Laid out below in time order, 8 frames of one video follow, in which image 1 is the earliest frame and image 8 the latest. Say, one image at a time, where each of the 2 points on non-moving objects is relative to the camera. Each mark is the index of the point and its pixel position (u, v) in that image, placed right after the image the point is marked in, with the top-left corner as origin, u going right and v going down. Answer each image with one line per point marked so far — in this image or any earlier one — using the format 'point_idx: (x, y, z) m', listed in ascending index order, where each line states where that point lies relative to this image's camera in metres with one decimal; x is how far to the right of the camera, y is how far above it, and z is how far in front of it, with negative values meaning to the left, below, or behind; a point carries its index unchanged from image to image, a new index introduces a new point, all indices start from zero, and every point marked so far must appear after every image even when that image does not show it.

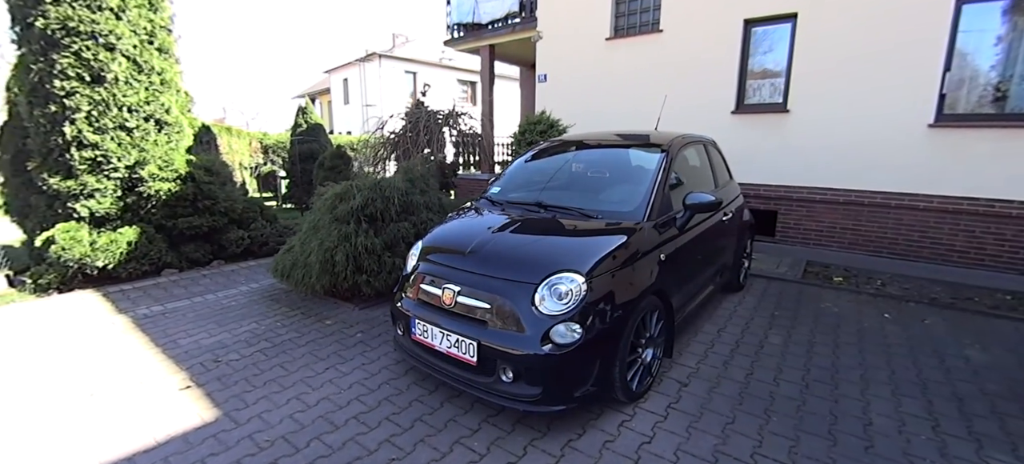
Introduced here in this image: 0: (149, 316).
0: (-3.5, -0.8, +4.3) m
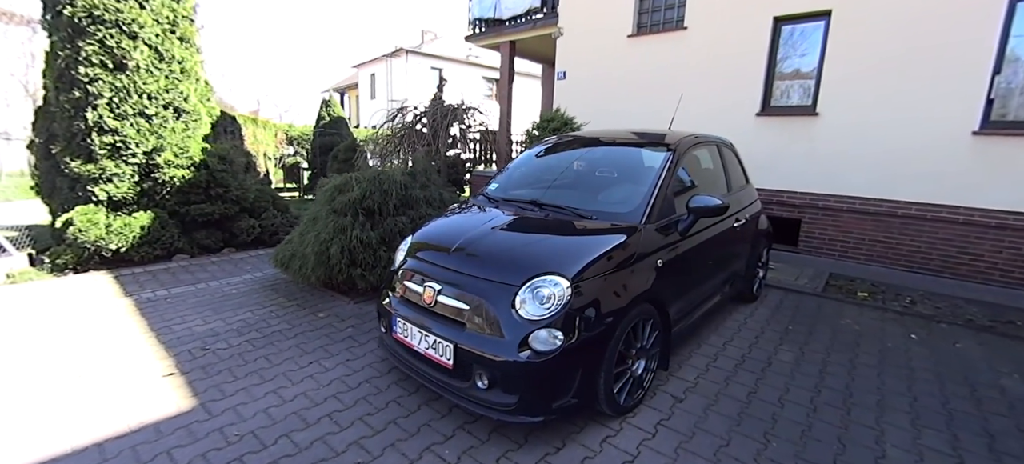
0: (-3.5, -0.6, +4.4) m
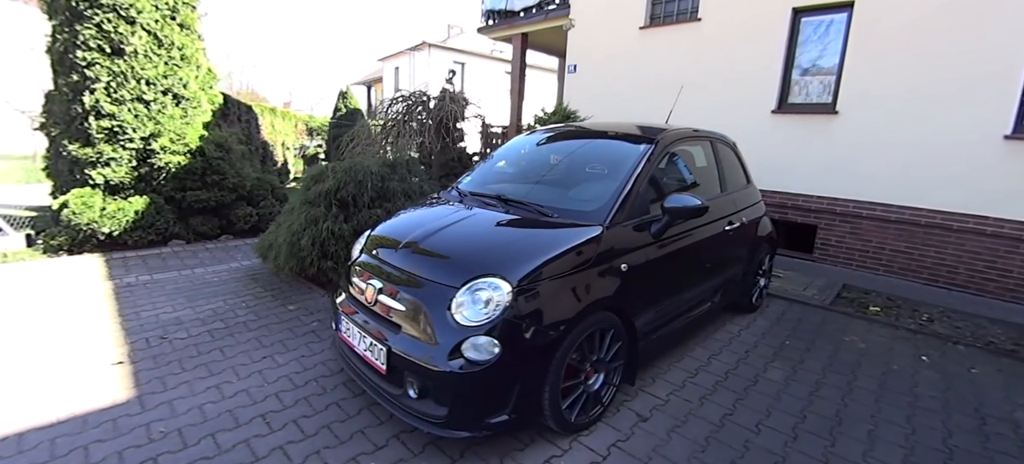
0: (-3.7, -0.5, +4.4) m
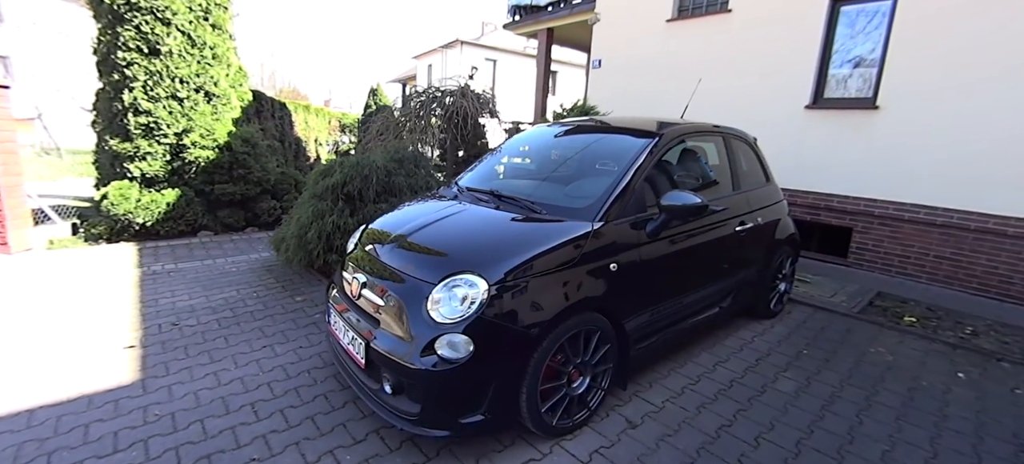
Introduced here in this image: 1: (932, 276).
0: (-3.6, -0.4, +4.6) m
1: (+4.6, -0.5, +5.0) m
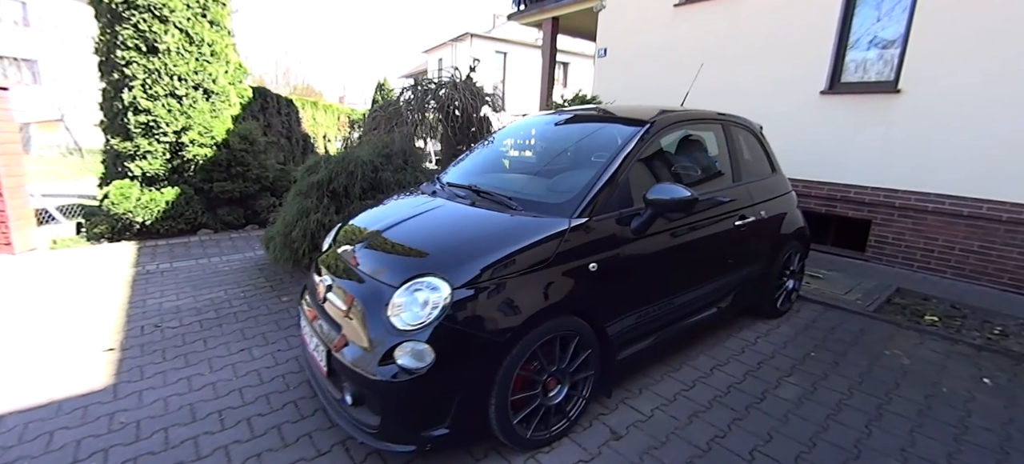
0: (-3.7, -0.4, +4.6) m
1: (+4.6, -0.4, +4.6) m
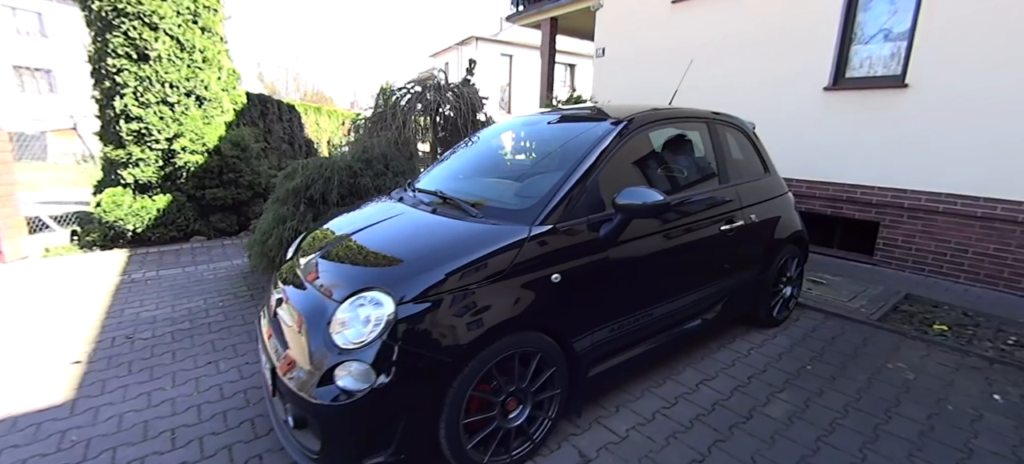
0: (-3.8, -0.5, +4.5) m
1: (+4.5, -0.4, +4.4) m
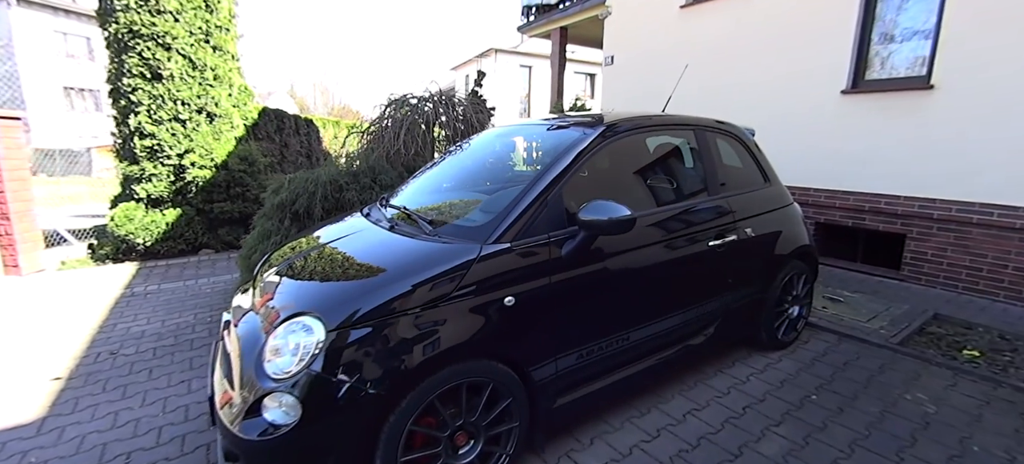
0: (-3.8, -0.6, +4.6) m
1: (+4.4, -0.5, +4.0) m
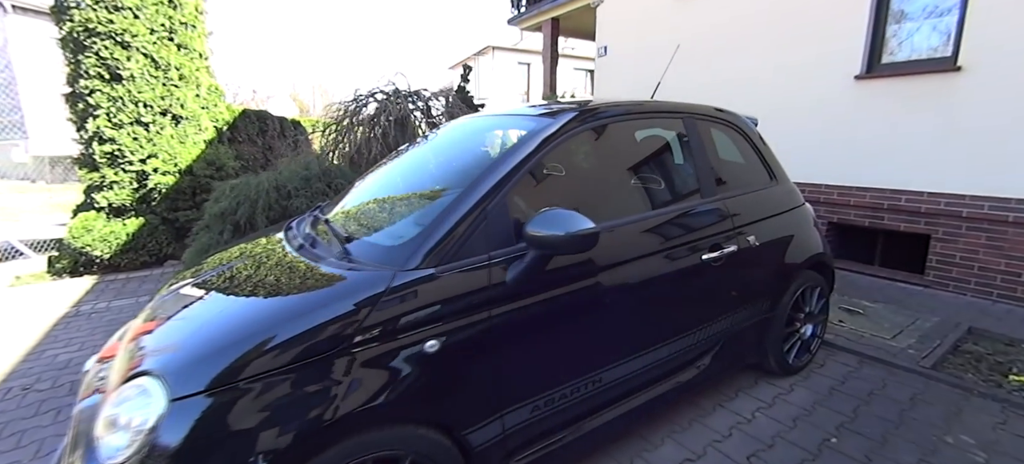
0: (-4.0, -0.8, +4.2) m
1: (+4.2, -0.5, +3.5) m
